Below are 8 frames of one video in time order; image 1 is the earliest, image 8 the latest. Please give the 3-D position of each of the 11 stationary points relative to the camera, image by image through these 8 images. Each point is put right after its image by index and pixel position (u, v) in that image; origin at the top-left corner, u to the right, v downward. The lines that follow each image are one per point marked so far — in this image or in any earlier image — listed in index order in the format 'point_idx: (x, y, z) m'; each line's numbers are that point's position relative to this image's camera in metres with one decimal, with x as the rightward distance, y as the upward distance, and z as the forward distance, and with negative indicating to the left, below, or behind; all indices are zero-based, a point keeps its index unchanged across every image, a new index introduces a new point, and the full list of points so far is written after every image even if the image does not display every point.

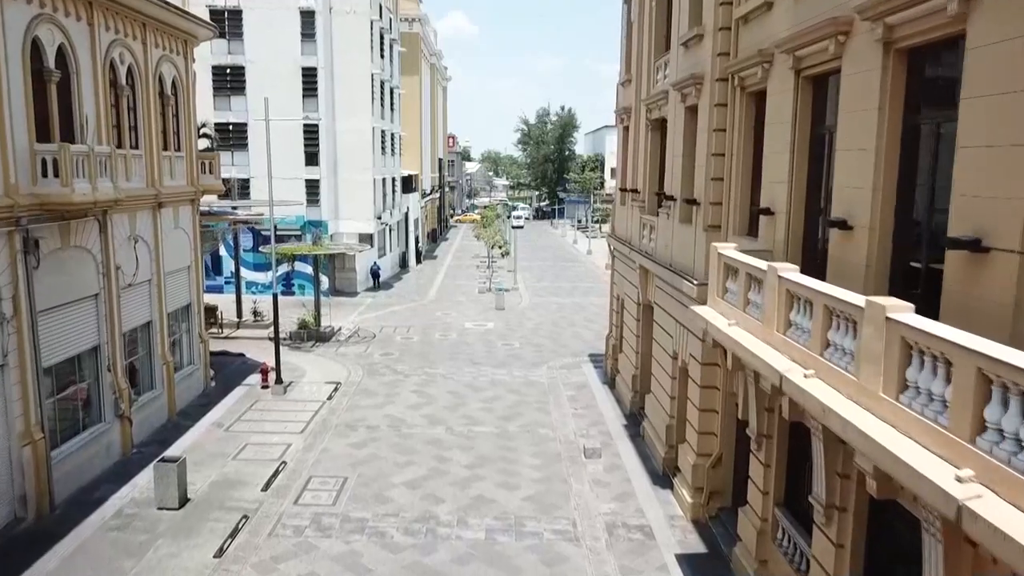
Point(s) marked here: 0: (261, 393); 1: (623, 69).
0: (-5.6, -2.3, +19.0) m
1: (+2.6, +5.1, +19.9) m
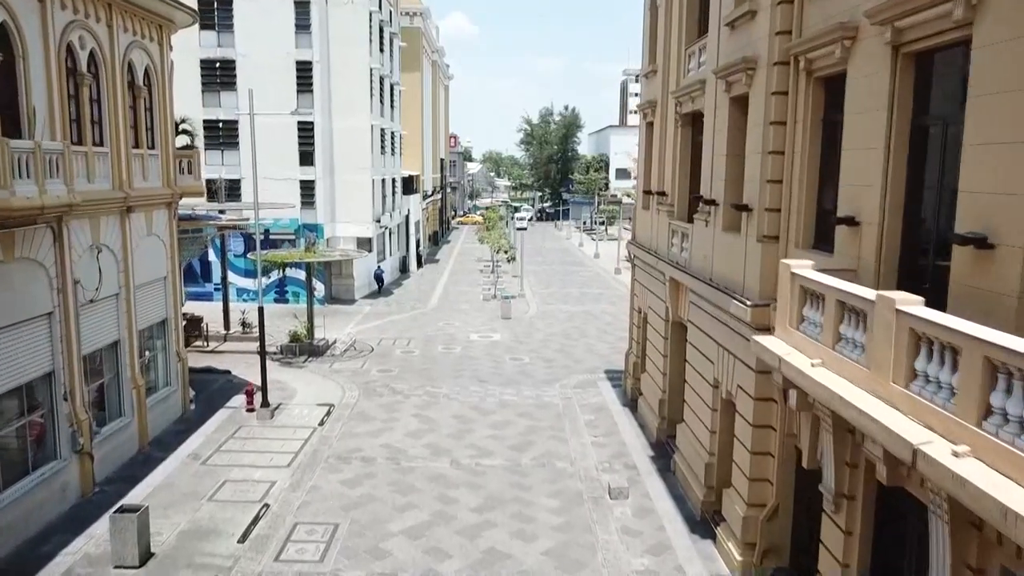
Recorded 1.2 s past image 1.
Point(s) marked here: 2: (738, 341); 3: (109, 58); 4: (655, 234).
0: (-5.3, -2.6, +17.1) m
1: (+2.9, +4.8, +18.0) m
2: (+2.9, -0.7, +11.0) m
3: (-6.7, +3.8, +14.1) m
4: (+2.8, +1.1, +17.0) m
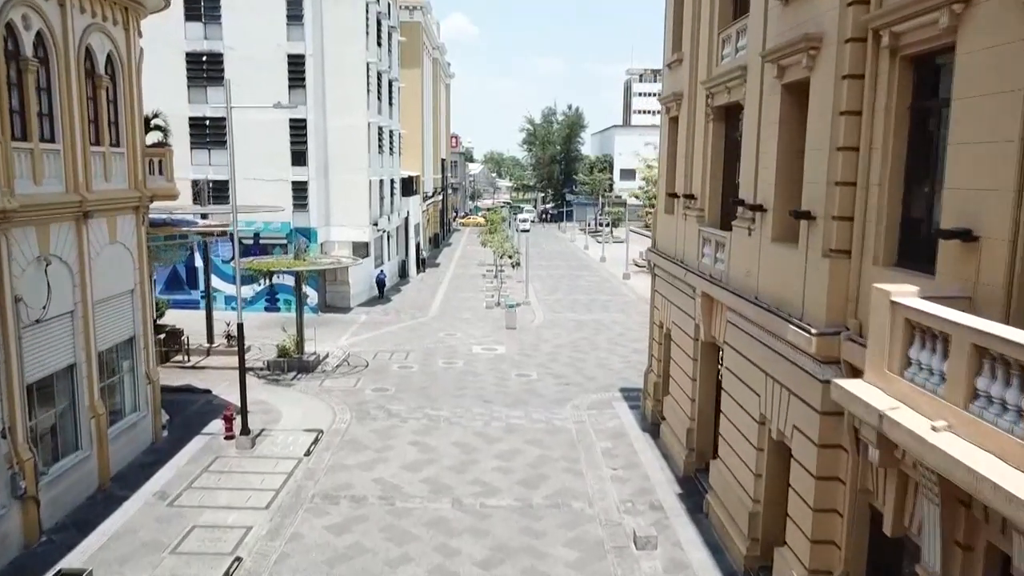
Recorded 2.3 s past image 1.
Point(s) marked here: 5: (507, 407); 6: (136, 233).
0: (-5.2, -2.9, +15.3) m
1: (+3.0, +4.6, +16.2) m
2: (+3.1, -1.0, +9.3) m
3: (-6.5, +3.6, +12.4) m
4: (+3.0, +0.8, +15.2) m
5: (-0.1, -2.5, +18.2) m
6: (-6.6, +1.0, +14.9) m
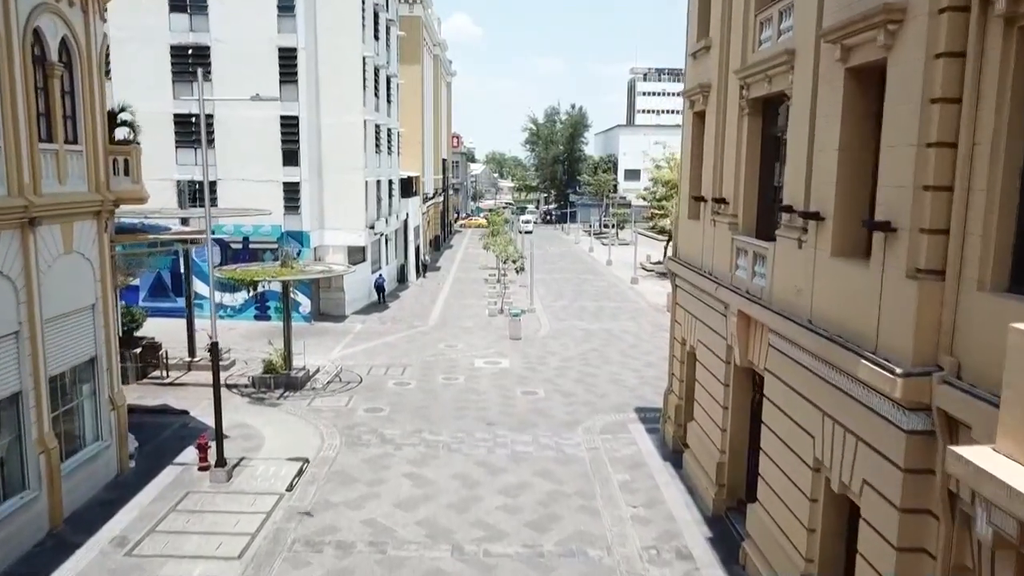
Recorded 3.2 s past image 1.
0: (-5.1, -3.1, +13.7) m
1: (+3.1, +4.3, +14.6) m
2: (+3.2, -1.2, +7.6) m
3: (-6.4, +3.3, +10.7) m
4: (+3.1, +0.6, +13.6) m
5: (0.0, -2.8, +16.5) m
6: (-6.5, +0.7, +13.2) m
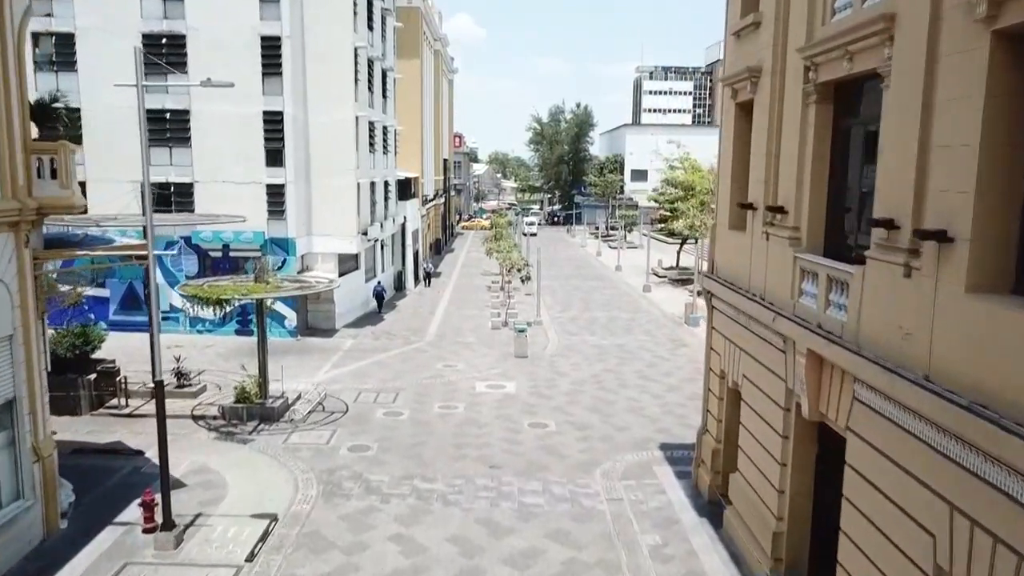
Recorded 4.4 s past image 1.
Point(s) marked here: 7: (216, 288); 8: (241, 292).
0: (-5.0, -3.4, +11.3) m
1: (+3.2, +4.0, +12.2) m
2: (+3.3, -1.5, +5.2) m
3: (-6.3, +3.0, +8.4) m
4: (+3.2, +0.2, +11.2) m
5: (+0.1, -3.1, +14.2) m
6: (-6.3, +0.4, +10.9) m
7: (-5.9, 0.0, +17.0) m
8: (-5.4, 0.0, +17.2) m
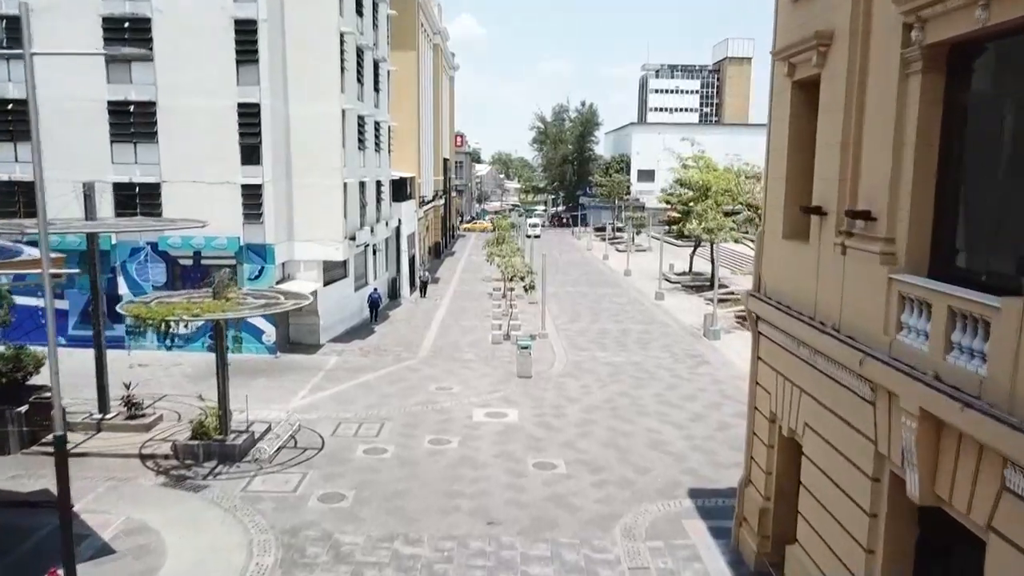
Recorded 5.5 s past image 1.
0: (-5.0, -3.7, +8.9) m
1: (+3.3, +3.7, +9.7) m
2: (+3.3, -1.8, +2.7) m
3: (-6.3, +2.7, +5.9) m
4: (+3.2, 0.0, +8.7) m
5: (+0.1, -3.4, +11.7) m
6: (-6.3, +0.1, +8.4) m
7: (-5.9, -0.3, +14.5) m
8: (-5.4, -0.3, +14.8) m
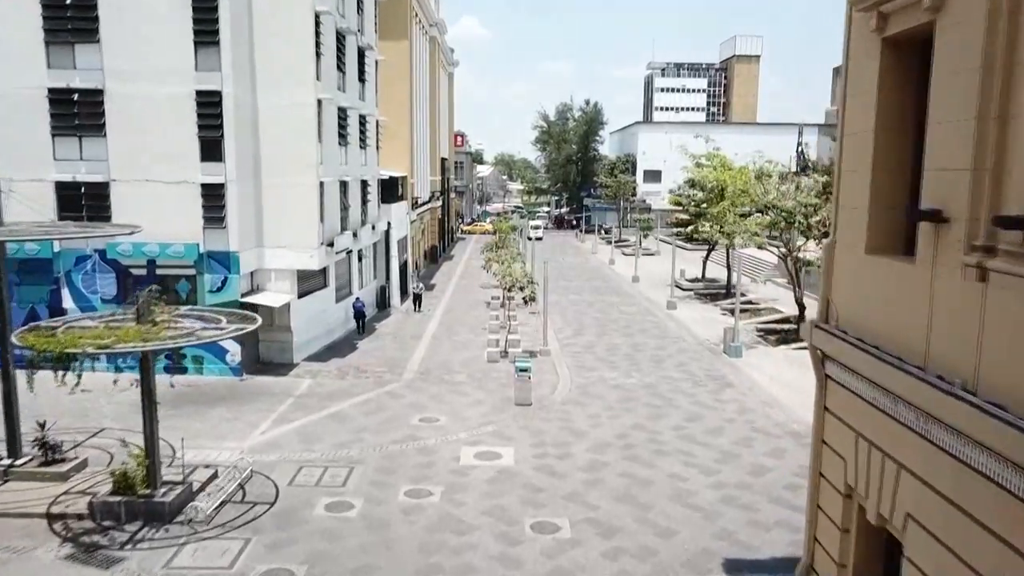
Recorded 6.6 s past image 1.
0: (-5.1, -4.0, +6.2) m
1: (+3.1, +3.4, +7.0) m
2: (+3.1, -2.1, 0.0) m
3: (-6.4, +2.4, +3.3) m
4: (+3.1, -0.3, +6.0) m
5: (0.0, -3.7, +9.0) m
6: (-6.5, -0.2, +5.8) m
7: (-6.0, -0.6, +11.9) m
8: (-5.5, -0.6, +12.1) m
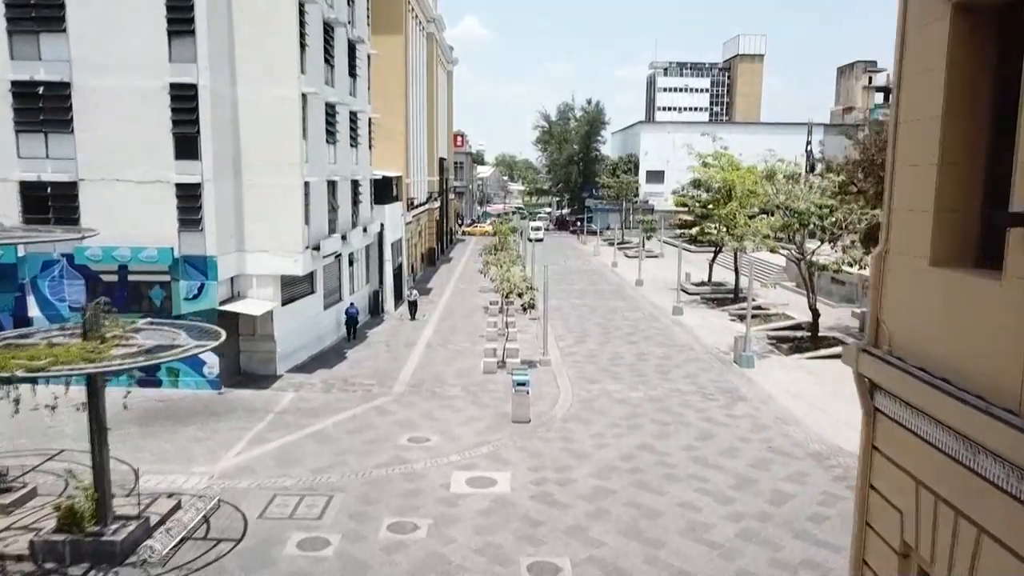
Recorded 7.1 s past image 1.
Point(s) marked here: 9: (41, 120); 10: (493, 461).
0: (-5.2, -4.1, +4.9) m
1: (+3.1, +3.3, +5.7) m
2: (+3.0, -2.2, -1.3) m
3: (-6.5, +2.3, +2.0) m
4: (+3.0, -0.5, +4.6) m
5: (0.0, -3.8, +7.6) m
6: (-6.5, -0.3, +4.5) m
7: (-6.0, -0.7, +10.5) m
8: (-5.6, -0.7, +10.8) m
9: (-9.9, +3.6, +18.0) m
10: (-0.3, -2.9, +14.4) m
